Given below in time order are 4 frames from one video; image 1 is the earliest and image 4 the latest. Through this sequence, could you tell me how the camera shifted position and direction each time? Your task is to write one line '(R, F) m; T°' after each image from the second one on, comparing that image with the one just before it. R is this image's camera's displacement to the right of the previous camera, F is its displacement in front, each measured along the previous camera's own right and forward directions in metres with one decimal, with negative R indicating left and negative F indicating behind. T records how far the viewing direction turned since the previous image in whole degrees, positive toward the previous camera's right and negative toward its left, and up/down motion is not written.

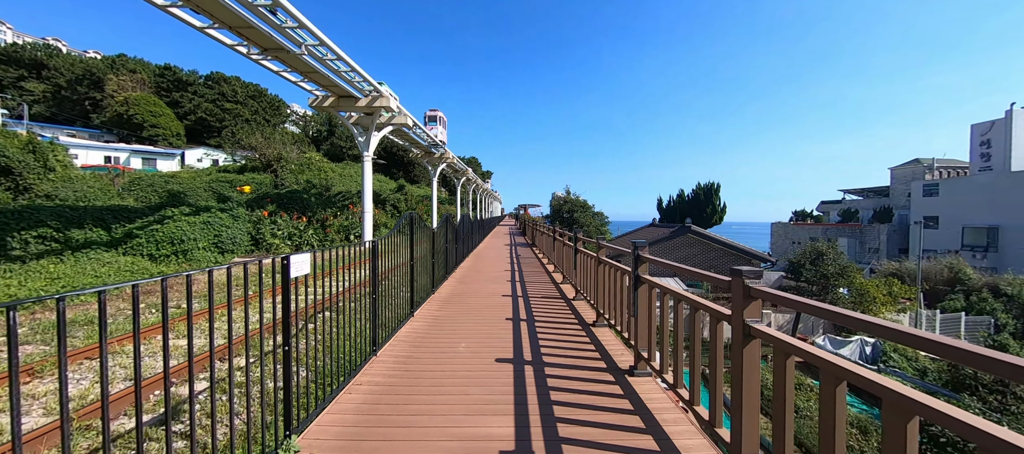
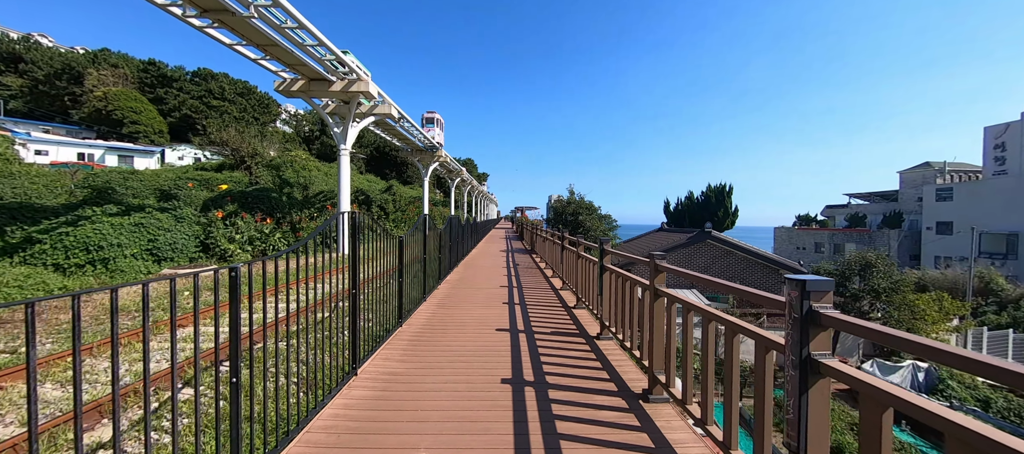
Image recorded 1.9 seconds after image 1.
(0.0, +1.4) m; +1°
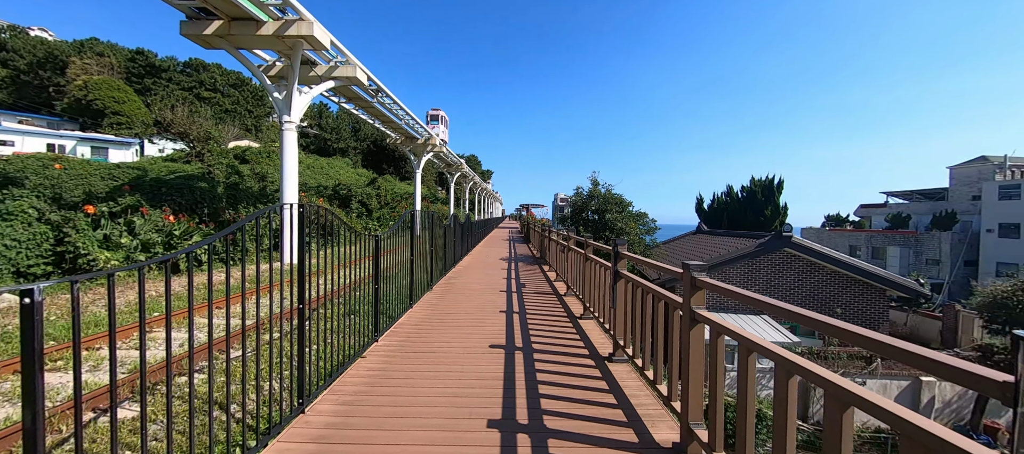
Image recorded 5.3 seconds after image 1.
(0.0, +2.7) m; -1°
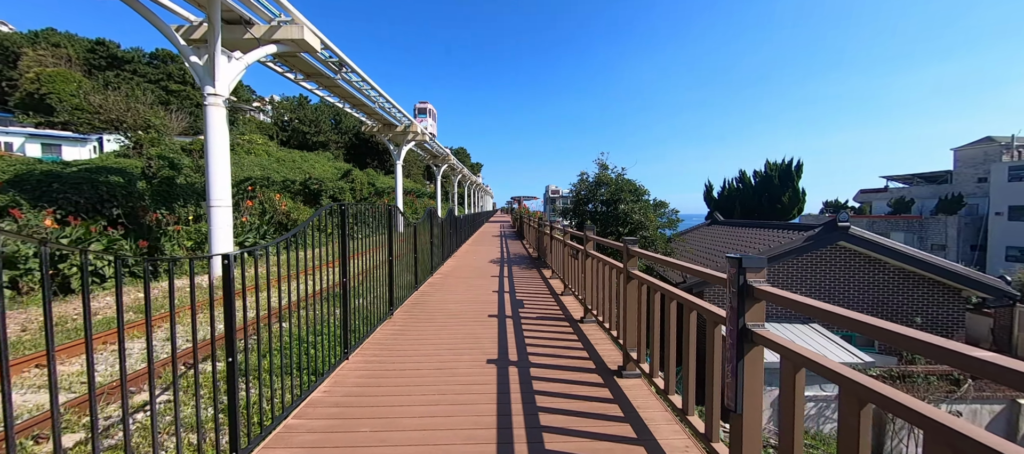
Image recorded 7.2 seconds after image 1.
(0.0, +1.5) m; +1°
